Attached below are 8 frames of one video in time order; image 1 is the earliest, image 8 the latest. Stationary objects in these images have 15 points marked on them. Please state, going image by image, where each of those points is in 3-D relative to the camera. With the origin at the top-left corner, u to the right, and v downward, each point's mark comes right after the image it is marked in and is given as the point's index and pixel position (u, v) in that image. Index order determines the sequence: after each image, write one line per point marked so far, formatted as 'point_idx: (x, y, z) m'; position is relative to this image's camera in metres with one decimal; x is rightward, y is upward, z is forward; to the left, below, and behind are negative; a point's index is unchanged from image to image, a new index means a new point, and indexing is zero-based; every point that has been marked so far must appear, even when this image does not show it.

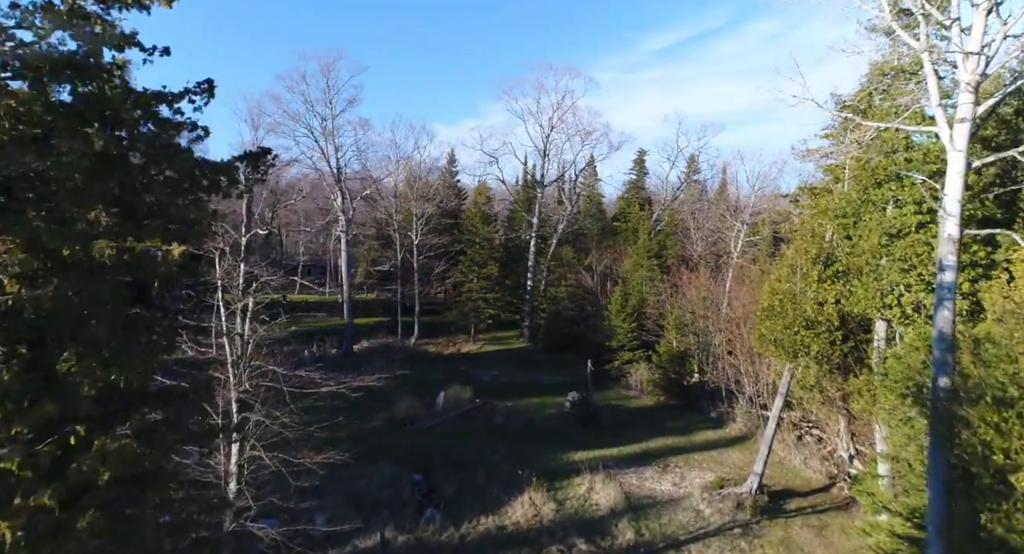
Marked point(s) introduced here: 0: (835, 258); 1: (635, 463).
0: (+8.5, +0.5, +15.0) m
1: (+3.8, -5.7, +17.6) m
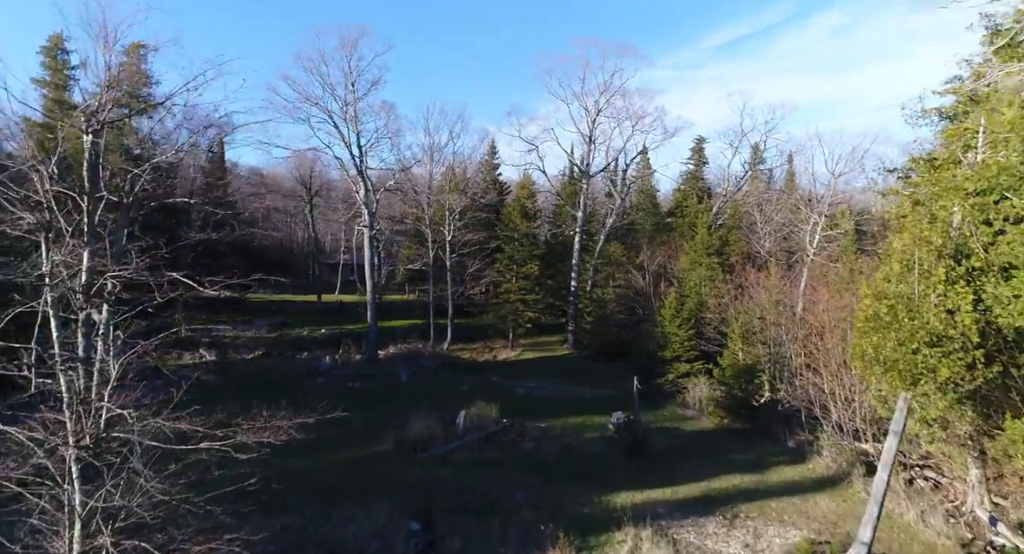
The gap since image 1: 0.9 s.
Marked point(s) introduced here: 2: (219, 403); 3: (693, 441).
0: (+8.8, +0.5, +10.9) m
1: (+4.4, -5.7, +13.9) m
2: (-9.6, -4.3, +18.6) m
3: (+6.1, -5.6, +19.3) m
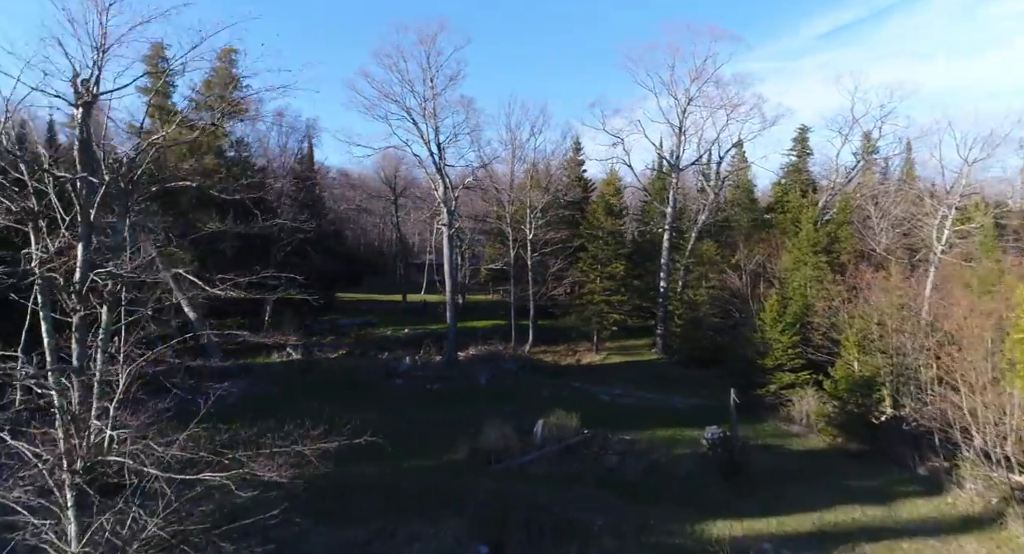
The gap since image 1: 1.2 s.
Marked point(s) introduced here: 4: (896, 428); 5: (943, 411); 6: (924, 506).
0: (+10.1, +0.5, +8.3) m
1: (+6.1, -5.7, +12.0) m
2: (-7.0, -4.3, +18.7) m
3: (+8.7, -5.6, +17.1) m
4: (+12.4, -4.9, +18.2) m
5: (+11.8, -3.7, +15.4) m
6: (+10.4, -5.8, +14.4) m
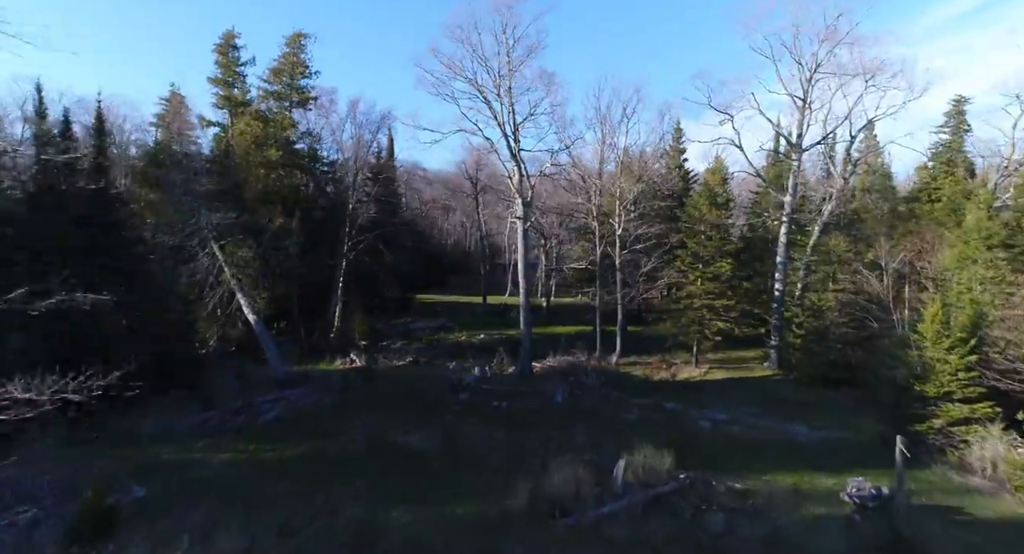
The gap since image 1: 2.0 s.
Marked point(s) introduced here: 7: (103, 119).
0: (+10.3, +0.5, +3.4) m
1: (+7.0, -5.7, +7.7) m
2: (-4.8, -4.3, +16.5) m
3: (+10.4, -5.6, +12.3) m
4: (+14.2, -4.9, +12.7) m
5: (+13.2, -3.7, +10.1) m
6: (+11.7, -5.8, +9.3) m
7: (-12.4, +4.8, +17.1) m
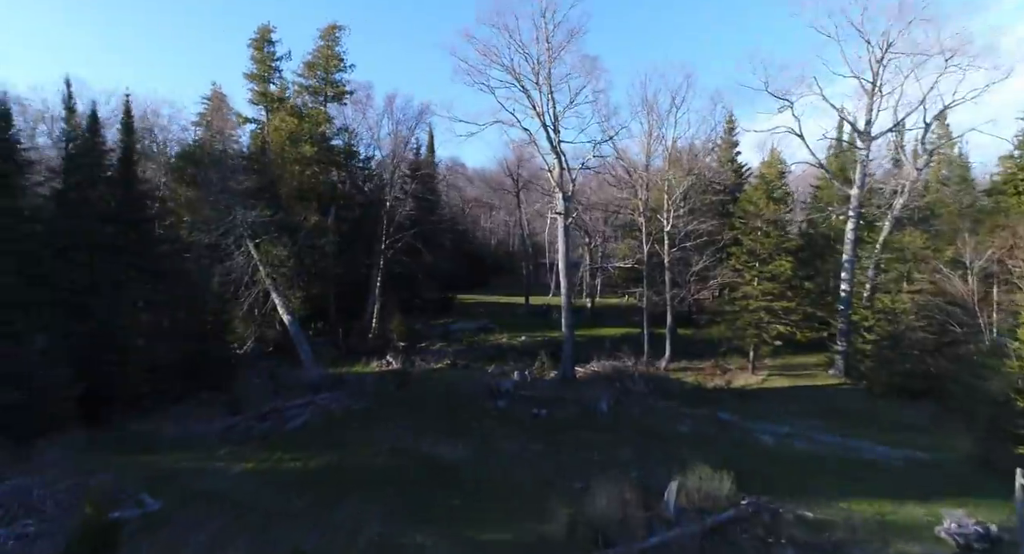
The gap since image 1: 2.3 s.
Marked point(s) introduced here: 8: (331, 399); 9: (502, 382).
0: (+10.4, +0.6, +1.4) m
1: (+7.4, -5.7, +5.9) m
2: (-3.7, -4.2, +15.6) m
3: (+11.1, -5.6, +10.2) m
4: (+14.9, -4.9, +10.4) m
5: (+13.7, -3.7, +7.9) m
6: (+12.1, -5.8, +7.1) m
7: (-11.2, +4.9, +16.7) m
8: (-5.9, -4.0, +18.4) m
9: (-0.3, -3.7, +19.8) m
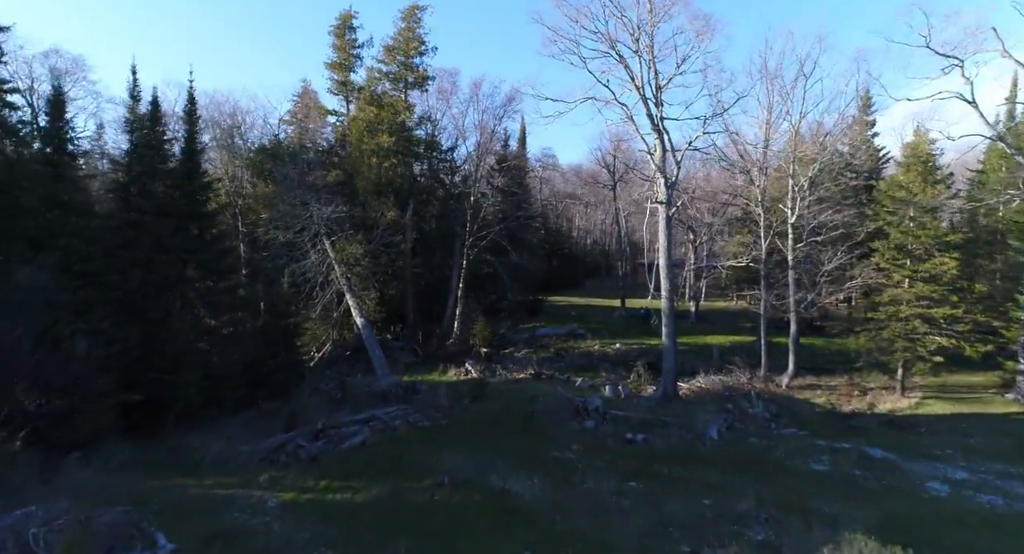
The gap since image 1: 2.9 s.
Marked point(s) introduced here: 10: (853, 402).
0: (+9.9, +0.6, -2.8) m
1: (+7.7, -5.6, +2.1) m
2: (-1.7, -4.2, +13.5) m
3: (+12.0, -5.6, +5.7) m
4: (+15.8, -4.9, +5.3) m
5: (+14.3, -3.7, +3.0) m
6: (+12.6, -5.8, +2.6) m
7: (-8.9, +4.9, +15.9) m
8: (-3.3, -4.0, +16.6) m
9: (+2.4, -3.7, +17.1) m
10: (+11.5, -4.2, +19.1) m
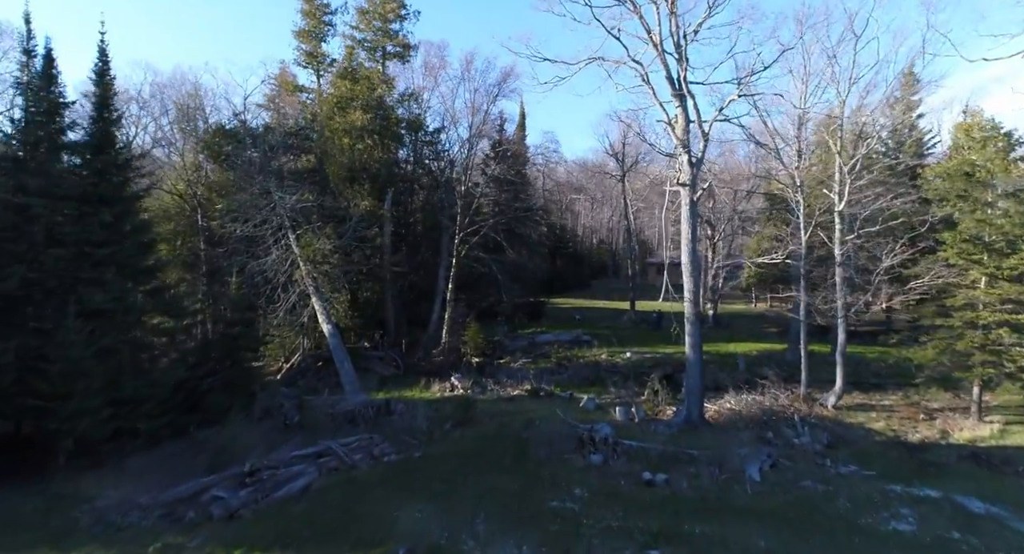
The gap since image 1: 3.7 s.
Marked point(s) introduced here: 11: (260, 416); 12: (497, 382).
0: (+9.4, +0.7, -6.1) m
1: (+7.3, -5.6, -1.1) m
2: (-1.9, -4.2, +10.3) m
3: (+11.7, -5.5, +2.5) m
4: (+15.5, -4.8, +2.0) m
5: (+13.9, -3.6, -0.3) m
6: (+12.2, -5.7, -0.7) m
7: (-9.1, +4.9, +12.8) m
8: (-3.6, -3.9, +13.5) m
9: (+2.1, -3.6, +13.9) m
10: (+11.3, -4.1, +15.8) m
11: (-6.8, -3.7, +15.3) m
12: (-0.5, -3.5, +19.5) m
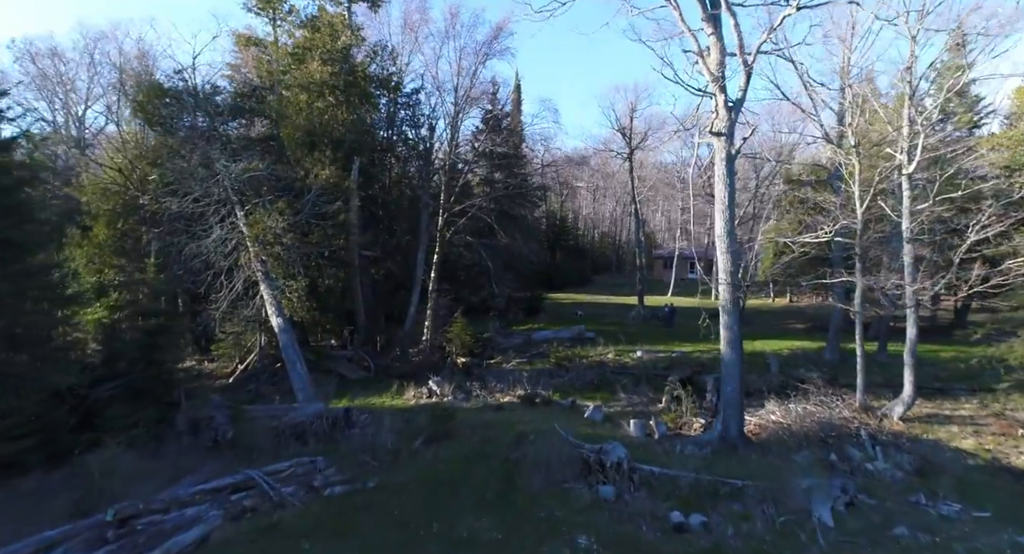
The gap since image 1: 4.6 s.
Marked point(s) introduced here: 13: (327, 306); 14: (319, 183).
0: (+9.1, +1.2, -9.2) m
1: (+7.0, -5.1, -4.3) m
2: (-2.2, -3.7, +7.2) m
3: (+11.4, -5.0, -0.7) m
4: (+15.2, -4.3, -1.2) m
5: (+13.6, -3.1, -3.5) m
6: (+11.9, -5.2, -3.9) m
7: (-9.4, +5.4, +9.7) m
8: (-3.9, -3.5, +10.3) m
9: (+1.8, -3.2, +10.7) m
10: (+11.0, -3.6, +12.6) m
11: (-7.1, -3.2, +12.1) m
12: (-0.8, -3.1, +16.3) m
13: (-5.7, -0.9, +17.5) m
14: (-5.5, +2.7, +16.3) m
